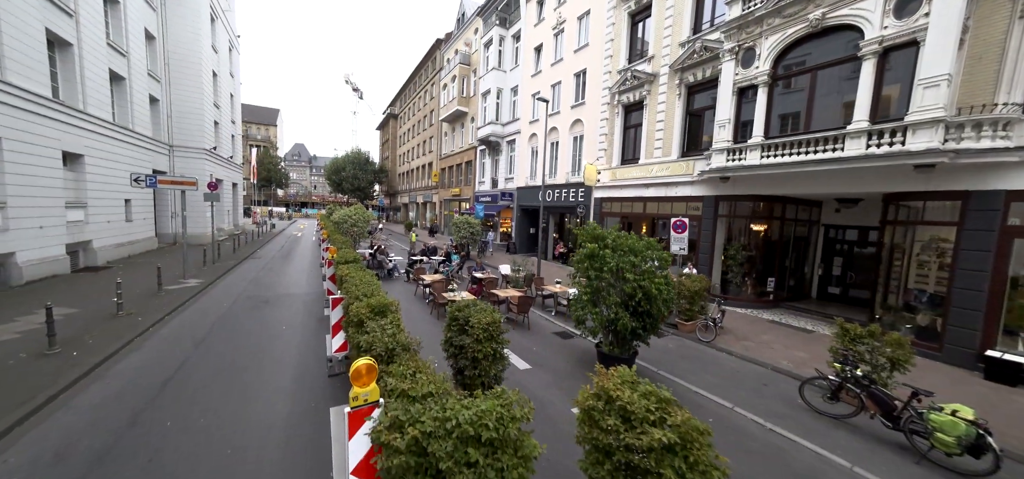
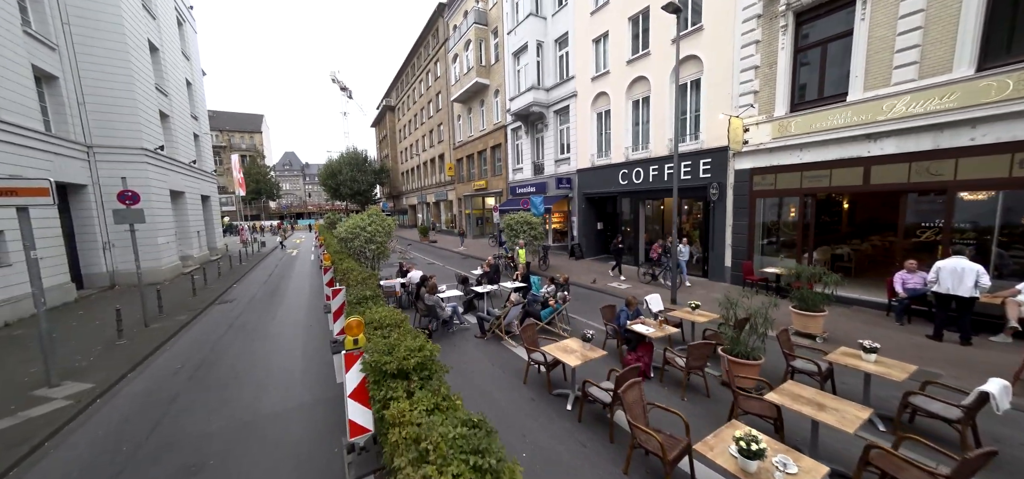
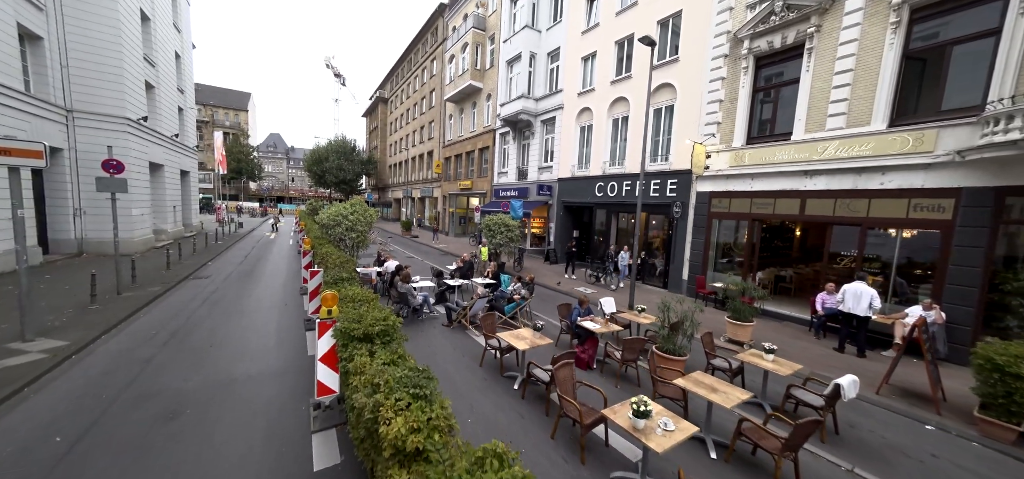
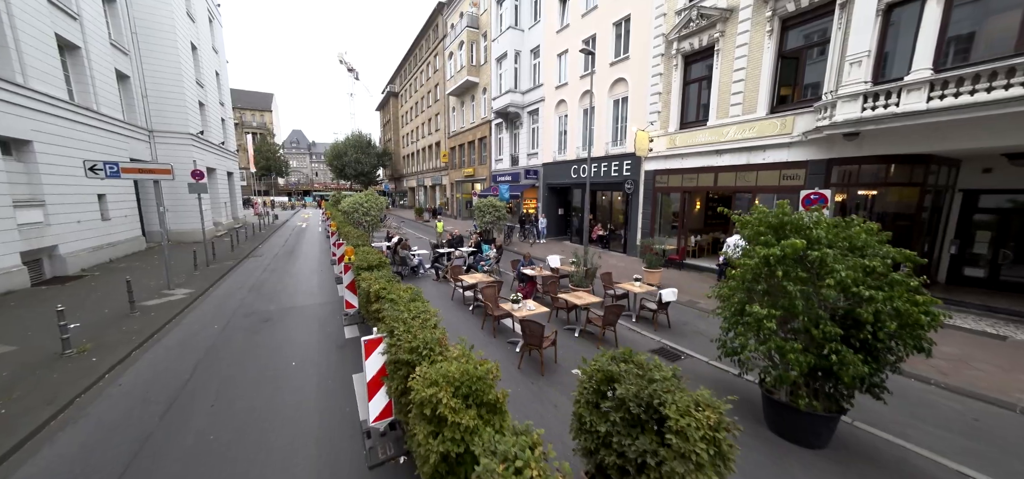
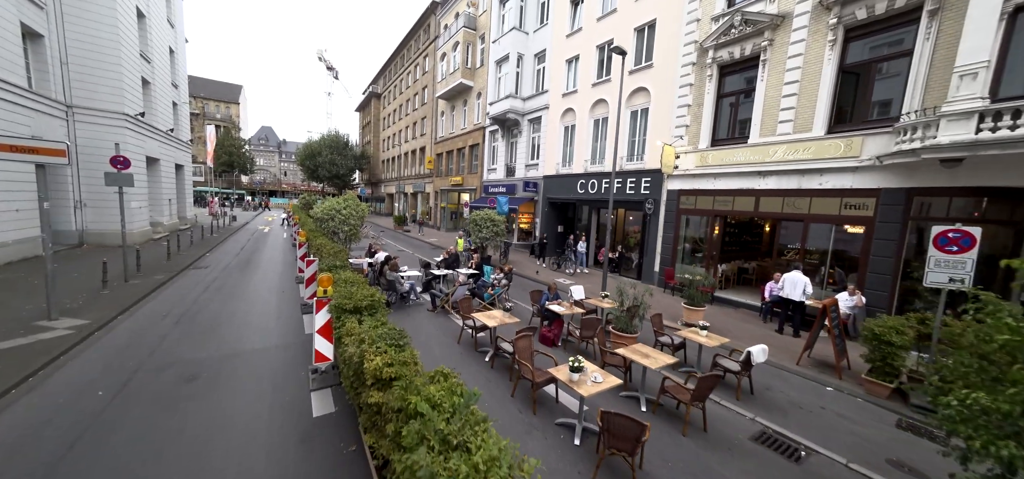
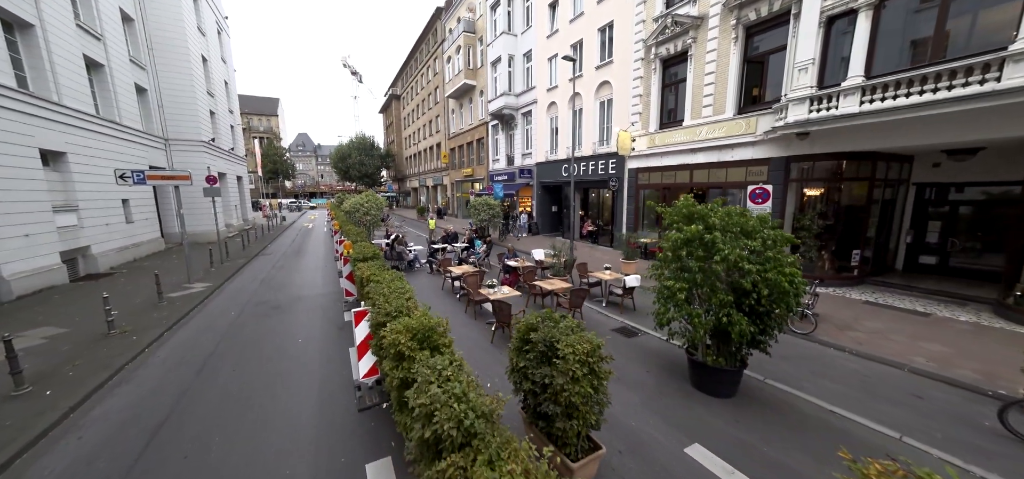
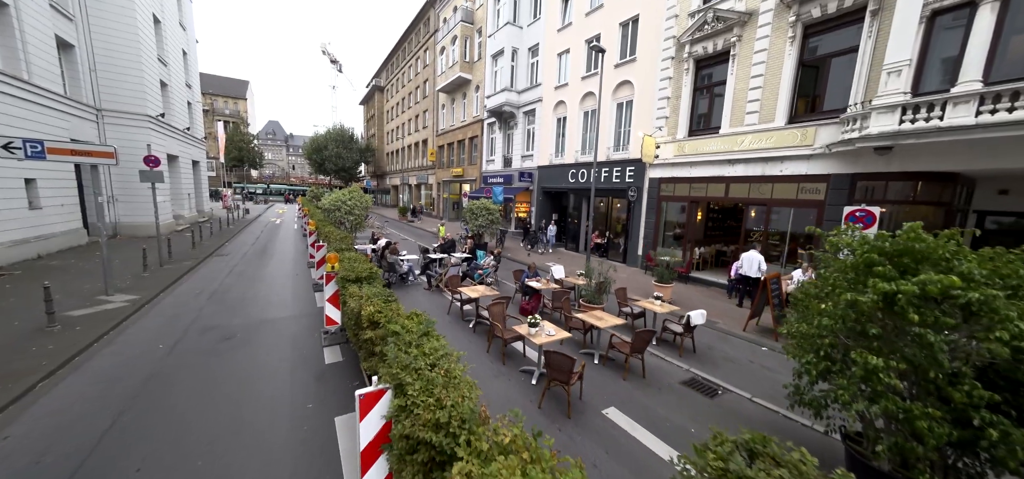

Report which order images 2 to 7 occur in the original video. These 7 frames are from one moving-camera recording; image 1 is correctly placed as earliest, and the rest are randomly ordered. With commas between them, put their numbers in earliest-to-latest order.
6, 4, 7, 5, 3, 2
